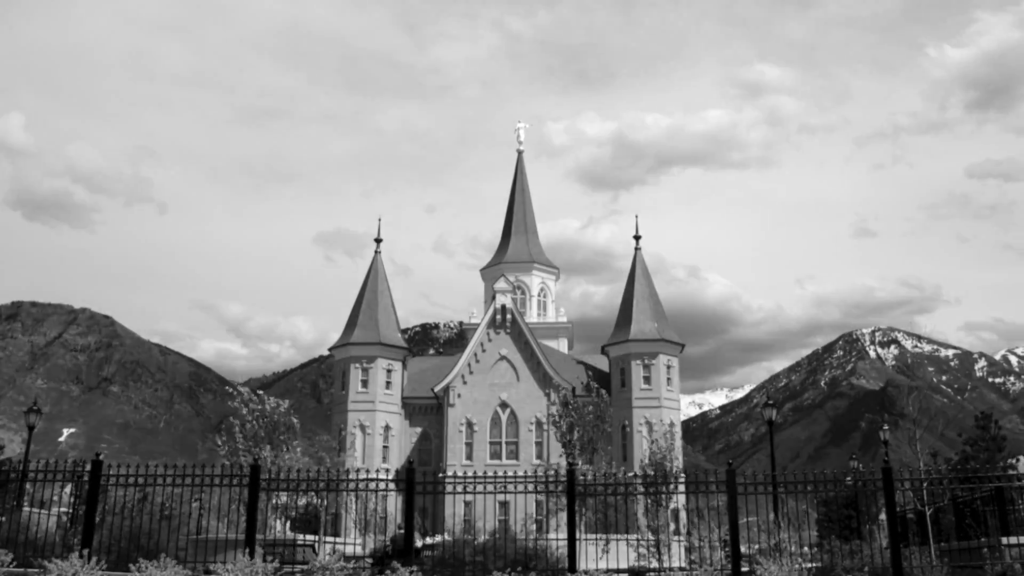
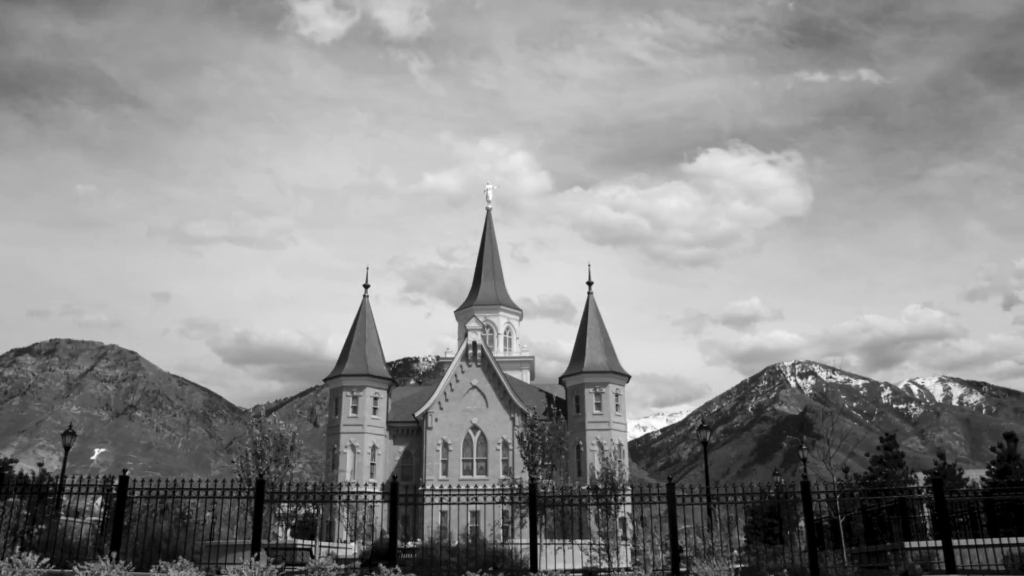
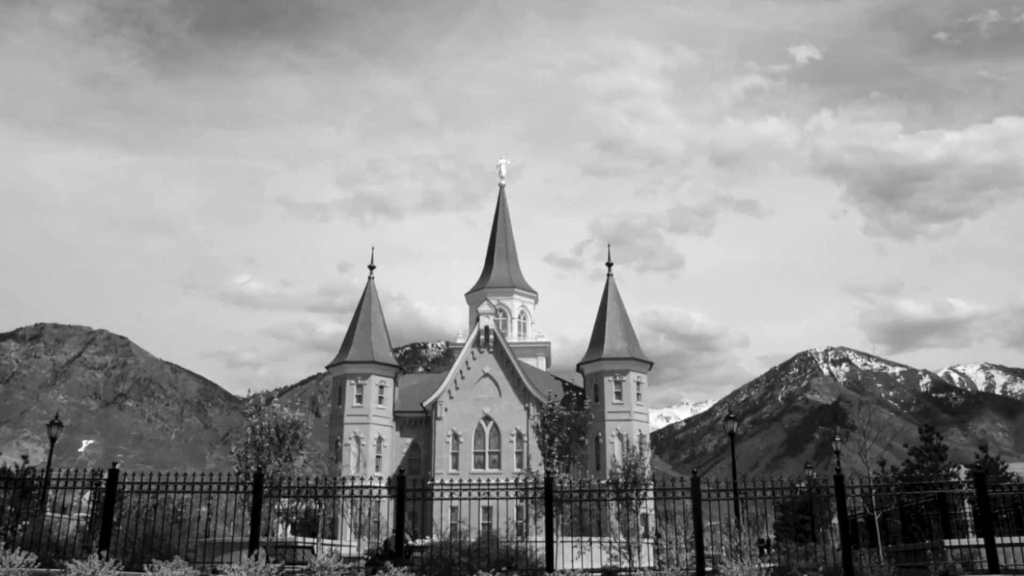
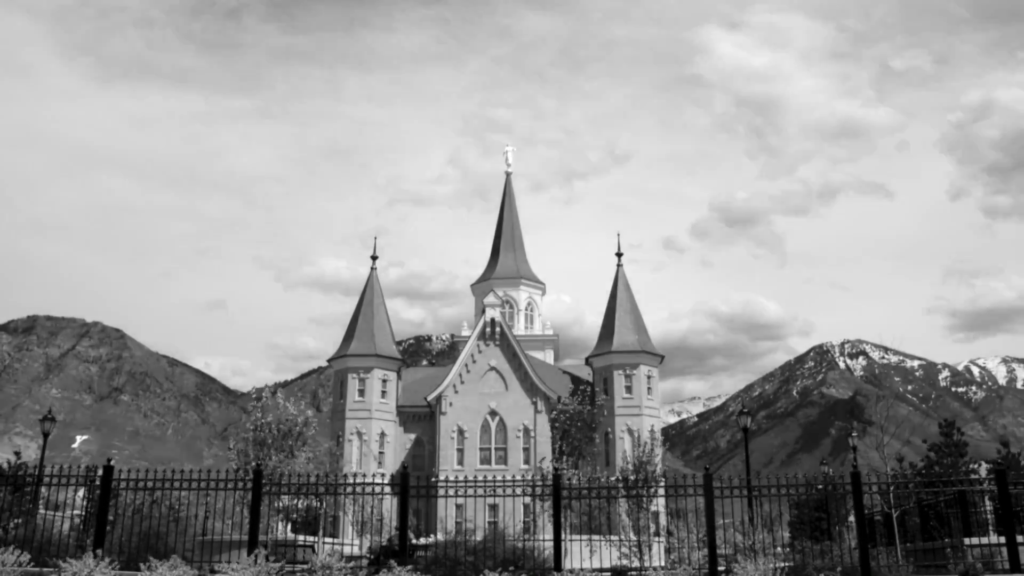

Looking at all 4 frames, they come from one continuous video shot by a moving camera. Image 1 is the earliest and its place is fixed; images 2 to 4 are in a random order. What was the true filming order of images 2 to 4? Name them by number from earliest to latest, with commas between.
4, 3, 2
